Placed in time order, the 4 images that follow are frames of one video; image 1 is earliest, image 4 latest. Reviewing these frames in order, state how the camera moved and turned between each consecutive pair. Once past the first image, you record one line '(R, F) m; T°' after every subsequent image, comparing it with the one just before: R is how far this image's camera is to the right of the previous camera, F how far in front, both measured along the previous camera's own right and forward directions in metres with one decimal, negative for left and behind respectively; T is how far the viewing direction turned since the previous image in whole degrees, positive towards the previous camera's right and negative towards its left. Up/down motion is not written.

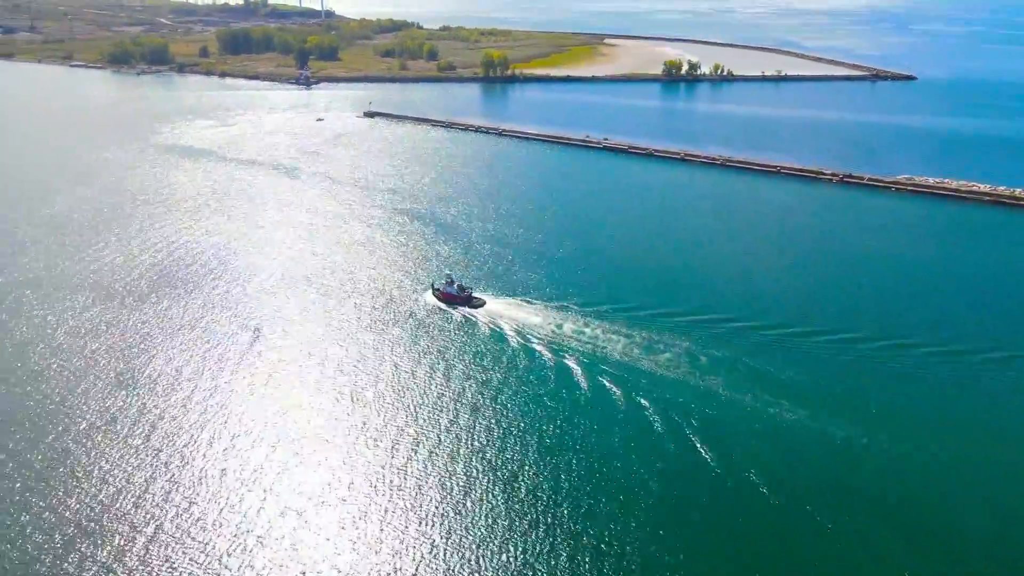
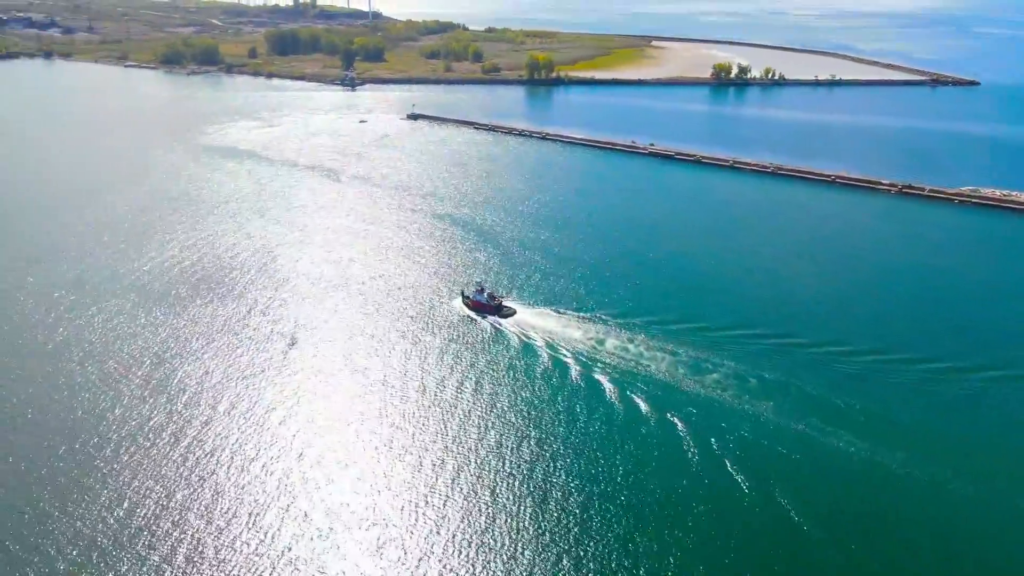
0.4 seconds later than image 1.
(0.0, +0.3) m; -3°
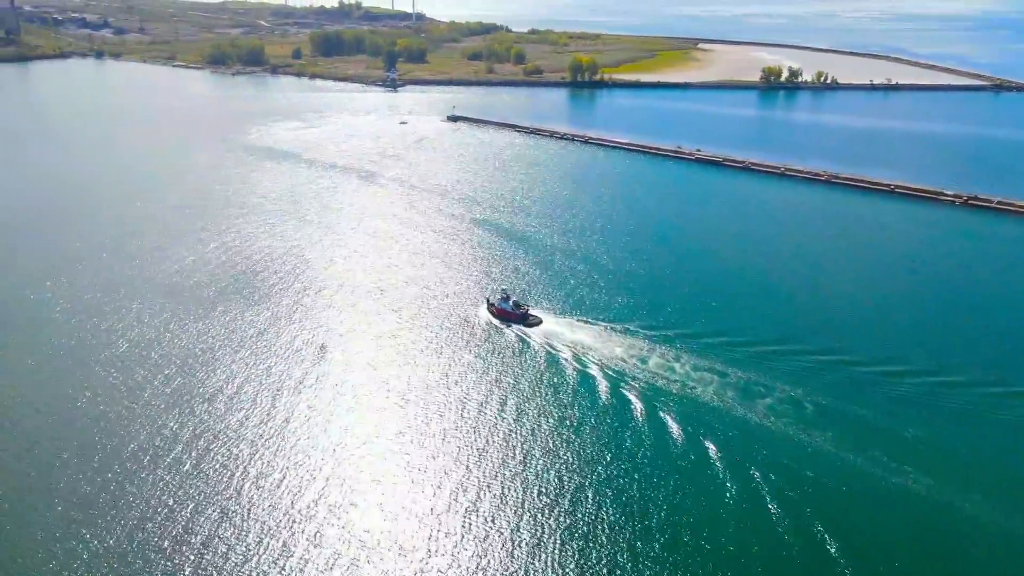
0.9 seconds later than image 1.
(0.0, +0.4) m; -3°
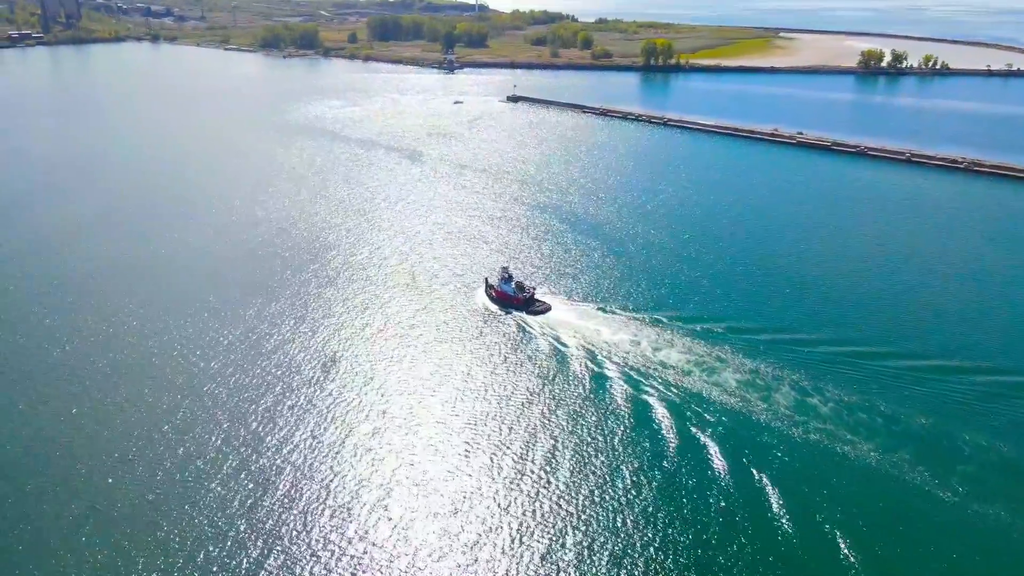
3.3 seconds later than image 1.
(-0.1, +2.1) m; -4°
